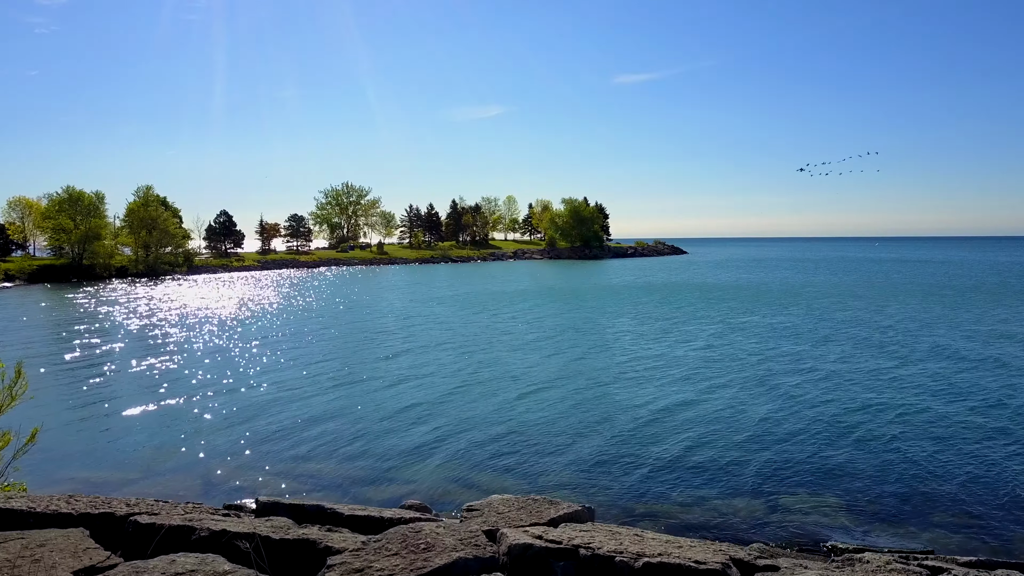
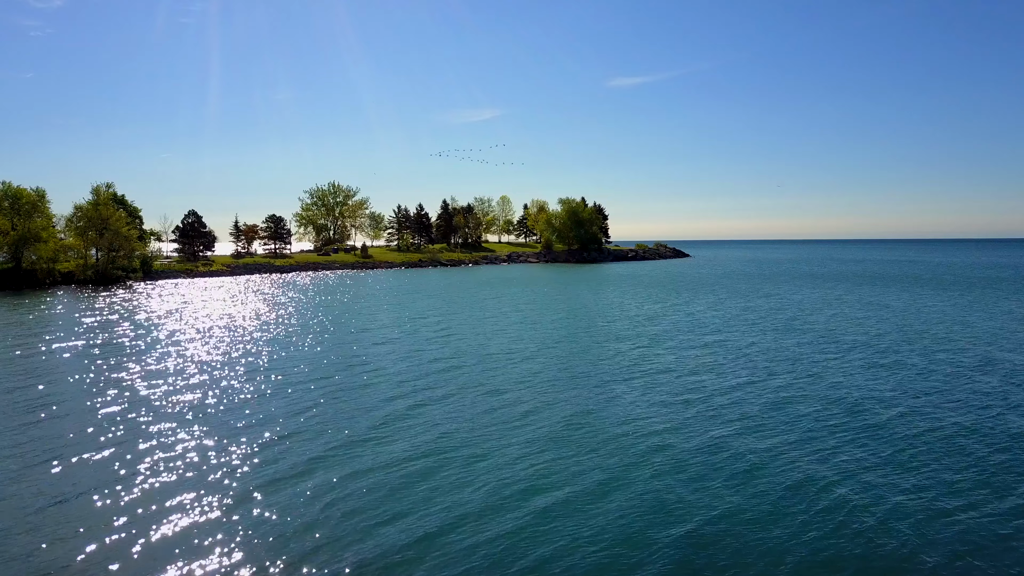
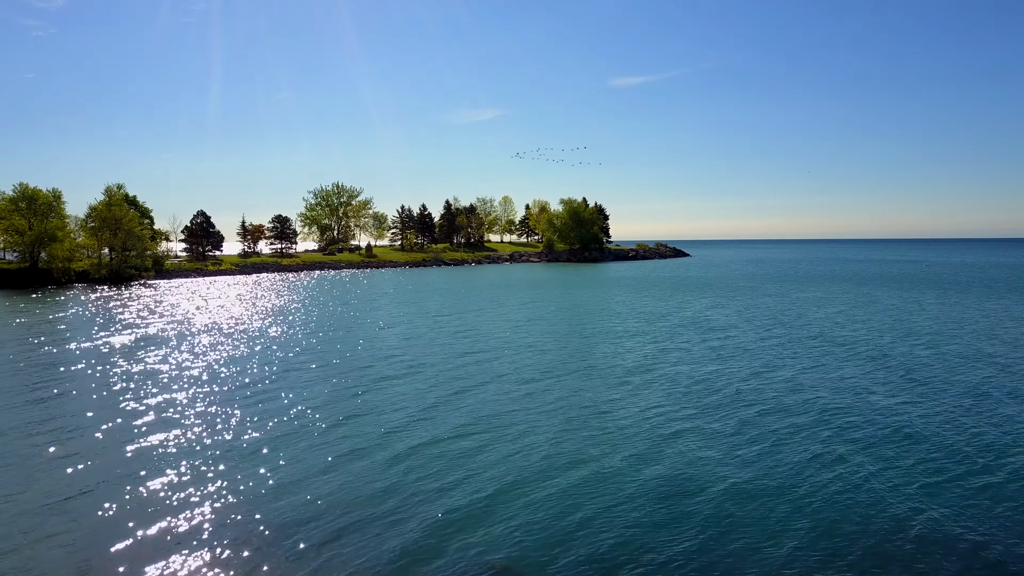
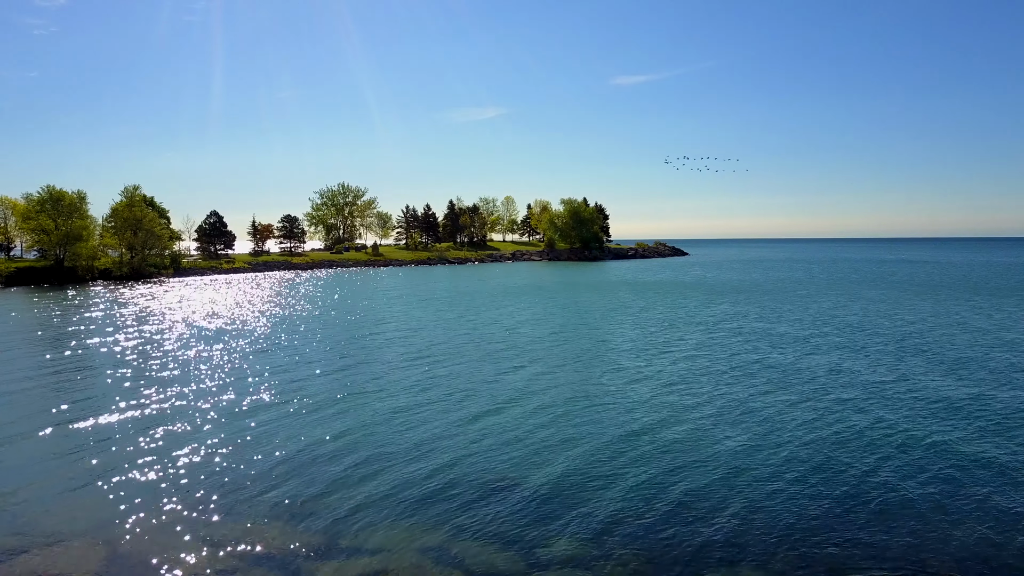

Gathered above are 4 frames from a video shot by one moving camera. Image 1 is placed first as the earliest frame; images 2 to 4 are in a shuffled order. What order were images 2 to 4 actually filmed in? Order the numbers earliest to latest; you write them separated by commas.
4, 3, 2
